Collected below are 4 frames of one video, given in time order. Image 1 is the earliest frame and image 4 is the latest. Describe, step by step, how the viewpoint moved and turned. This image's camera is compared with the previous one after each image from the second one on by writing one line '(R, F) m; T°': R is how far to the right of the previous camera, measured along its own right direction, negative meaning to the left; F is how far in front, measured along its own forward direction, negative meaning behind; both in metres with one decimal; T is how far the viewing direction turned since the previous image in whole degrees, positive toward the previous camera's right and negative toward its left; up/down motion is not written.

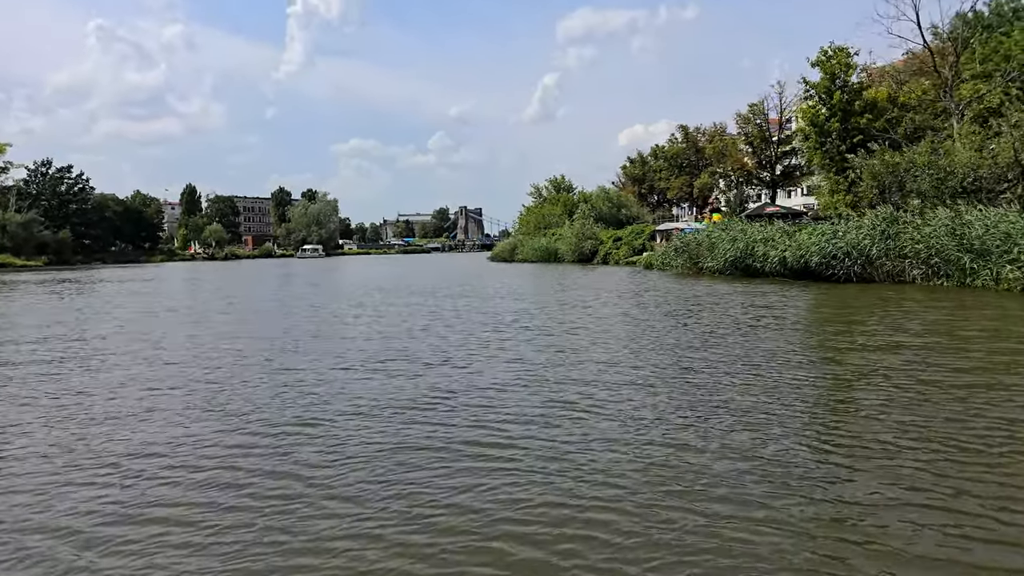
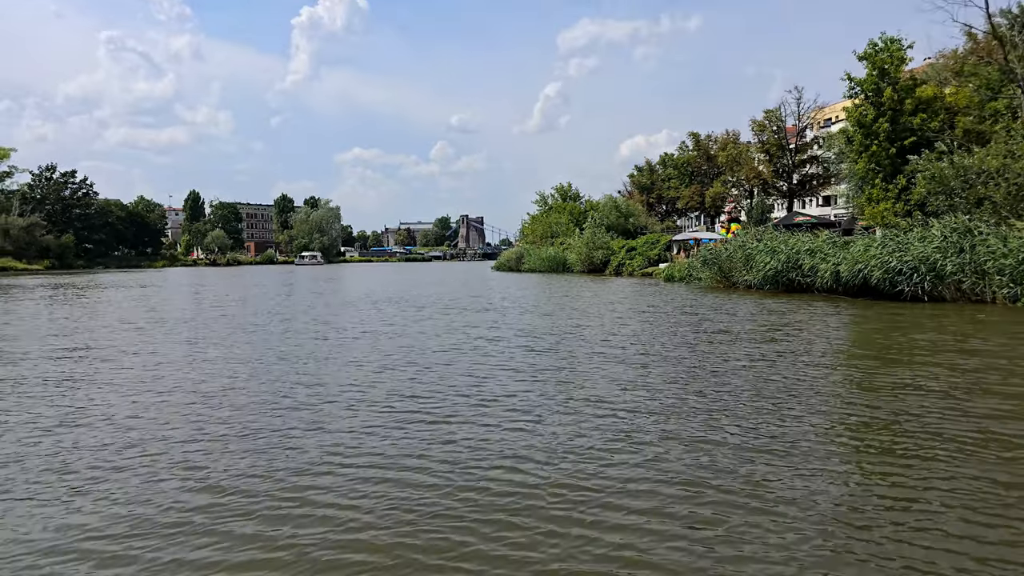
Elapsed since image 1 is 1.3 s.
(-0.8, +2.2) m; 0°
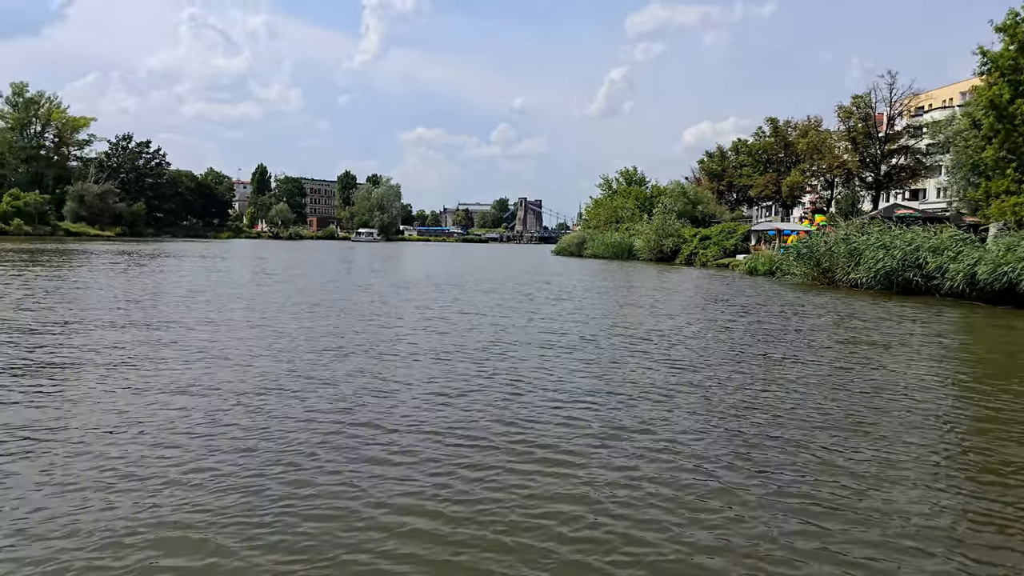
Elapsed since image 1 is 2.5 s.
(-0.7, +2.1) m; -5°
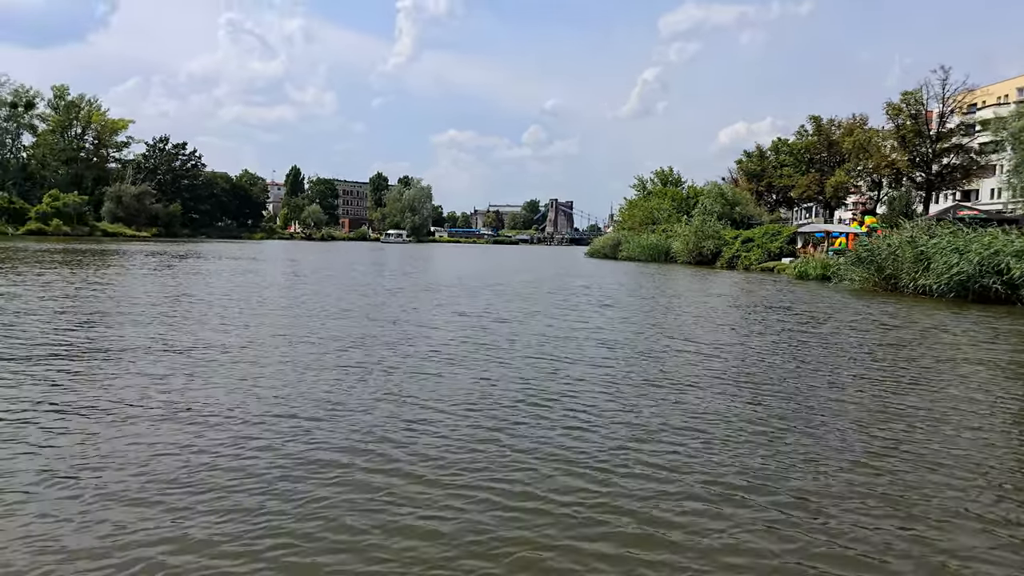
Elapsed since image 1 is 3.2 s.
(-0.3, +1.4) m; -3°
